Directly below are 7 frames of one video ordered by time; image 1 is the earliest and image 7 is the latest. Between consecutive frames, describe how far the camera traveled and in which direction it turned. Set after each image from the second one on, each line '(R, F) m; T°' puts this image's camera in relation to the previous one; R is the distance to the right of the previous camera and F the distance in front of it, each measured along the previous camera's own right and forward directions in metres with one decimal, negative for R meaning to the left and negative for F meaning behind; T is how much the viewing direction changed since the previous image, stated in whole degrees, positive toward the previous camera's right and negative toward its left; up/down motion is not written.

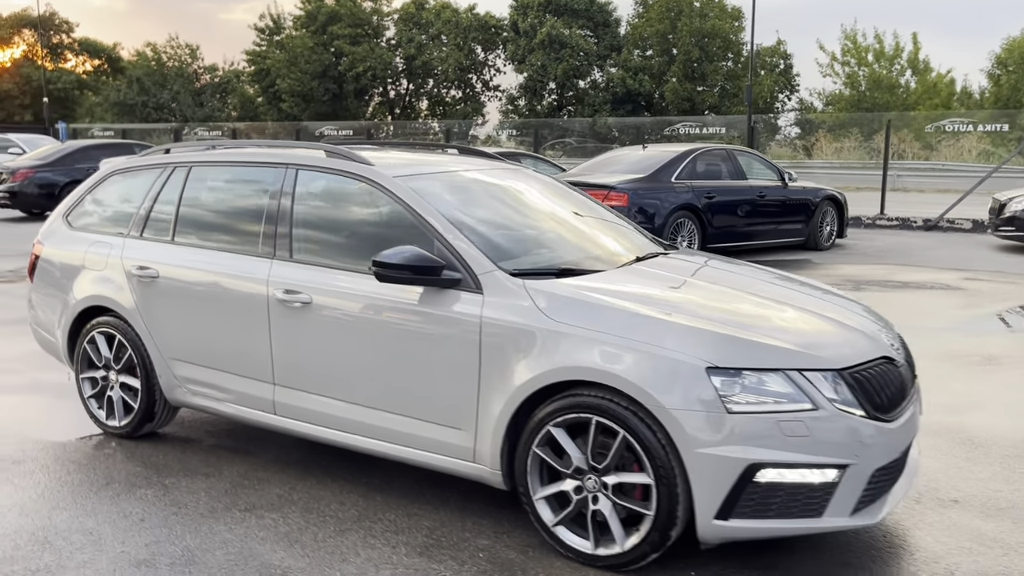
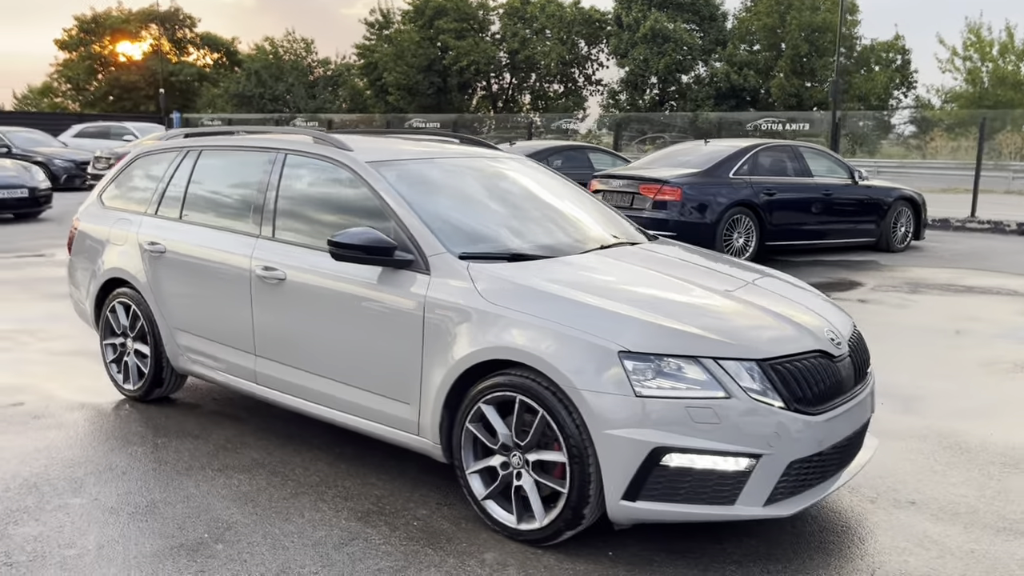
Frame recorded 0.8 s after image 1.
(+0.7, -0.1) m; -7°
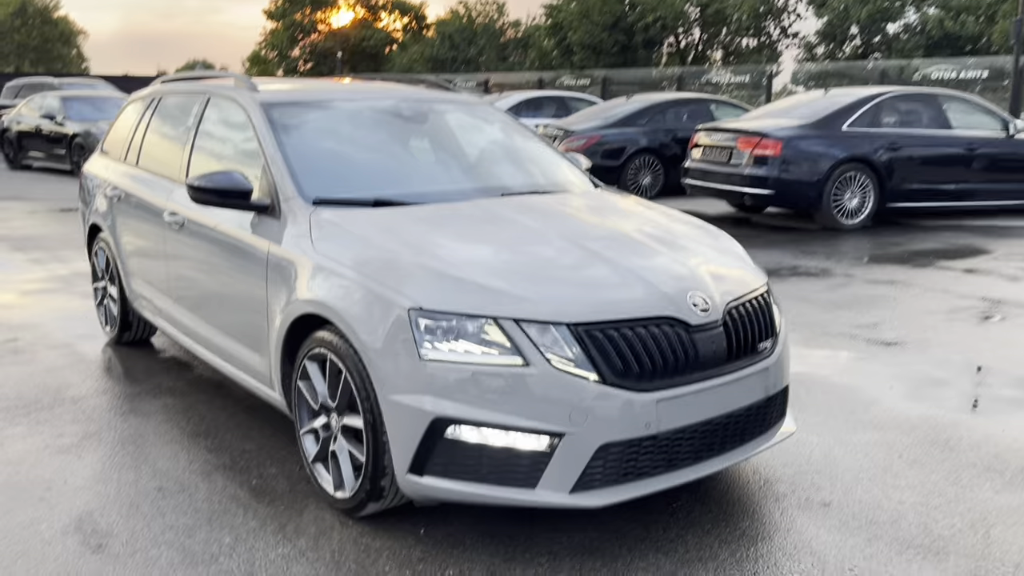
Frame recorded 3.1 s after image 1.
(+1.4, +0.5) m; -13°
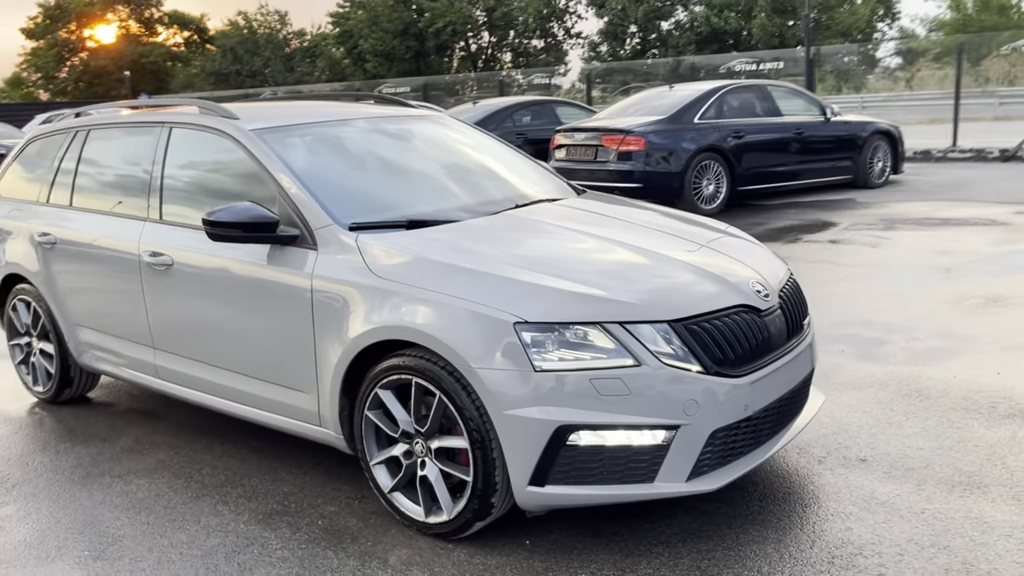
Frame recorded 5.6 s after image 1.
(-1.0, 0.0) m; +13°
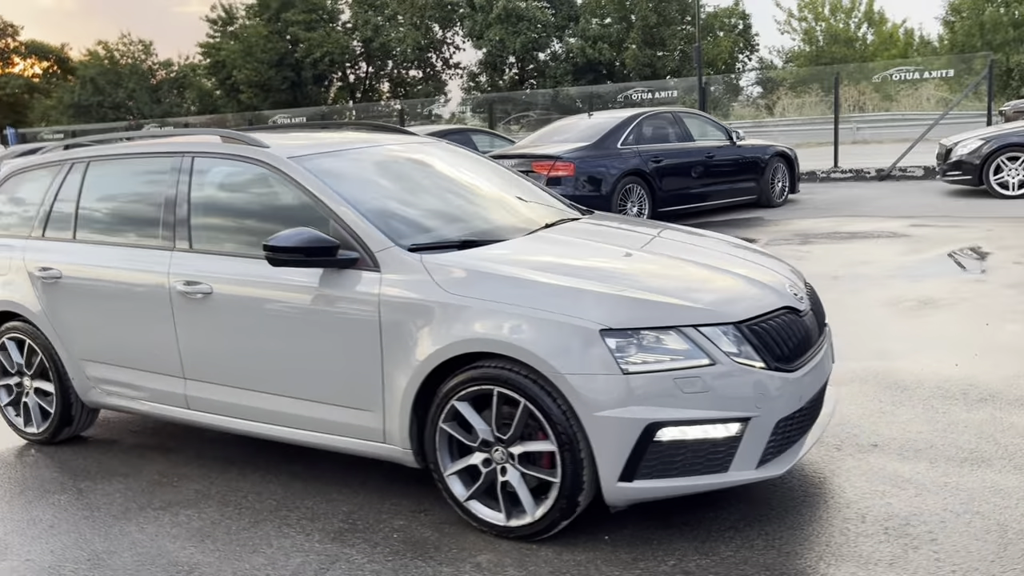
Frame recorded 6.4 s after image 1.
(-0.8, -0.2) m; +8°
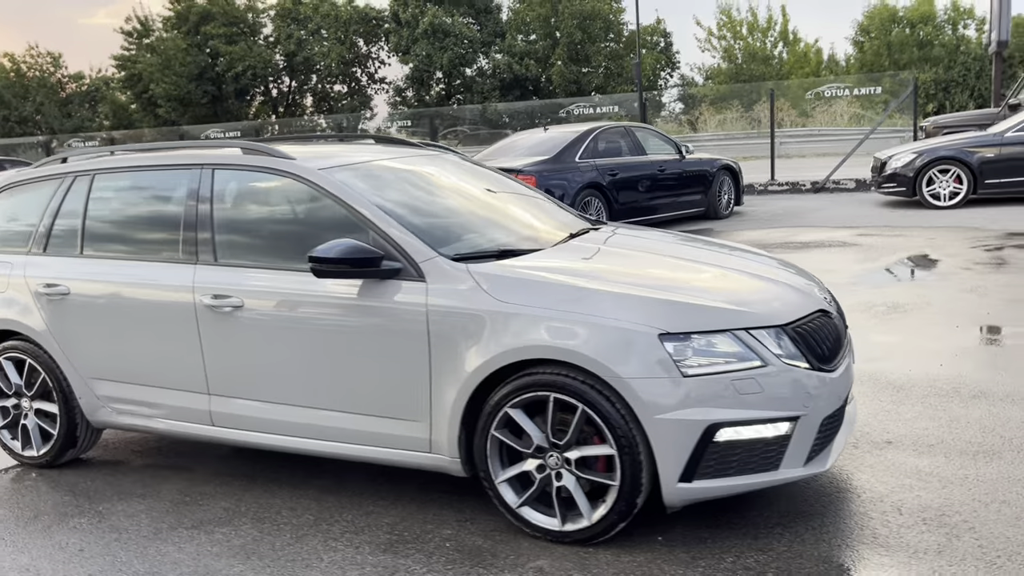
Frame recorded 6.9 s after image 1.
(-0.5, 0.0) m; +5°
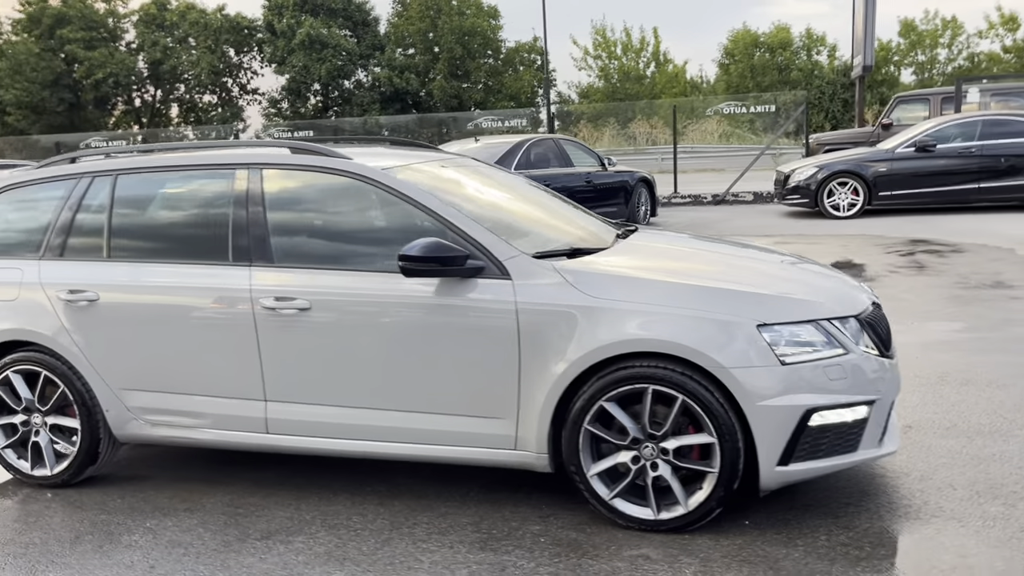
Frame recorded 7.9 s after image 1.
(-0.9, 0.0) m; +8°
